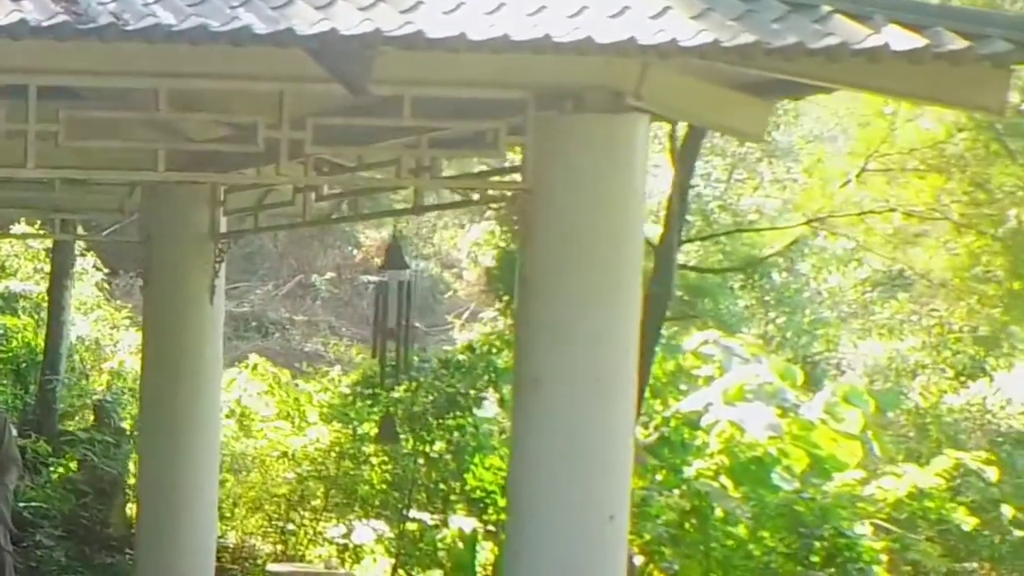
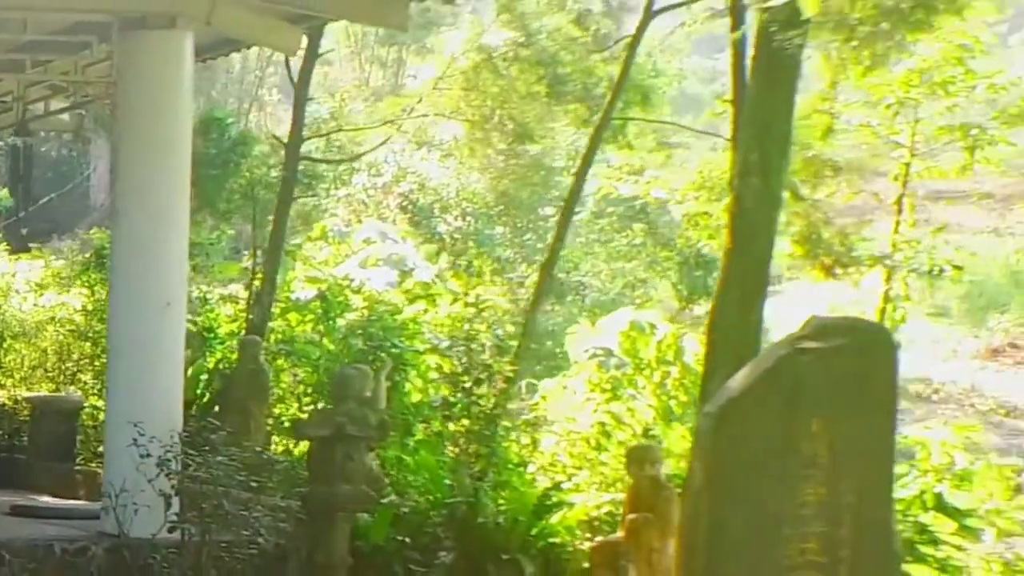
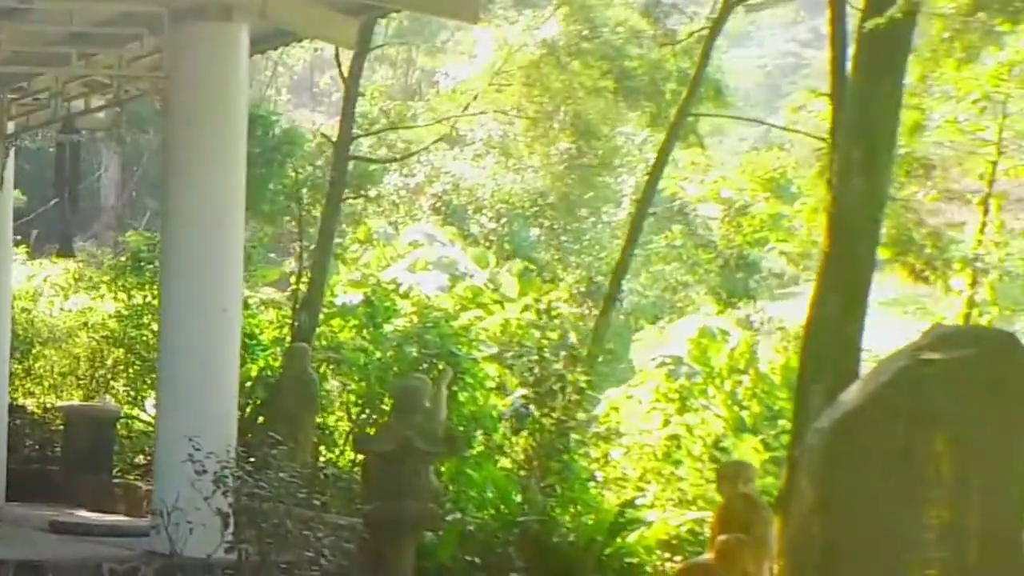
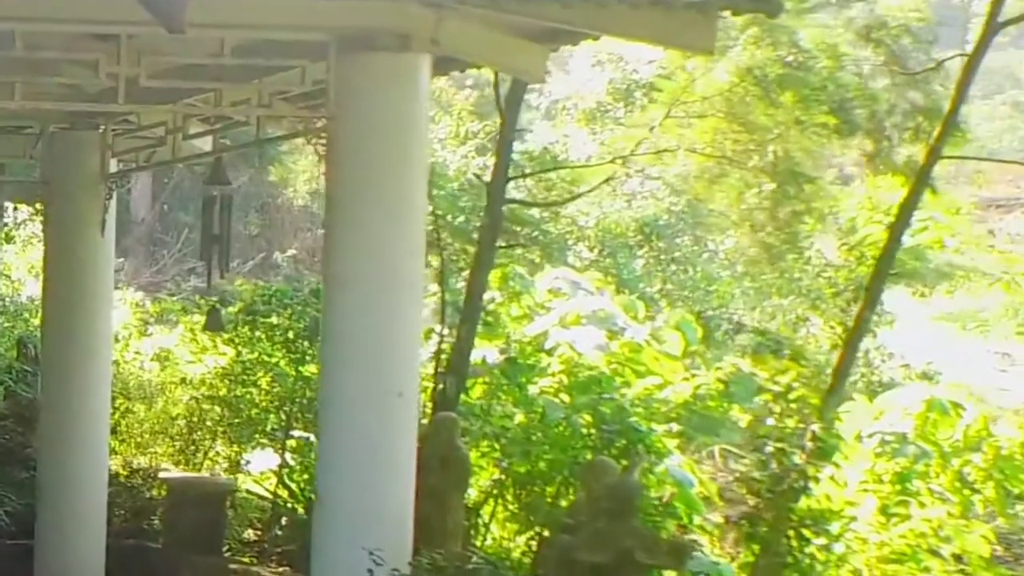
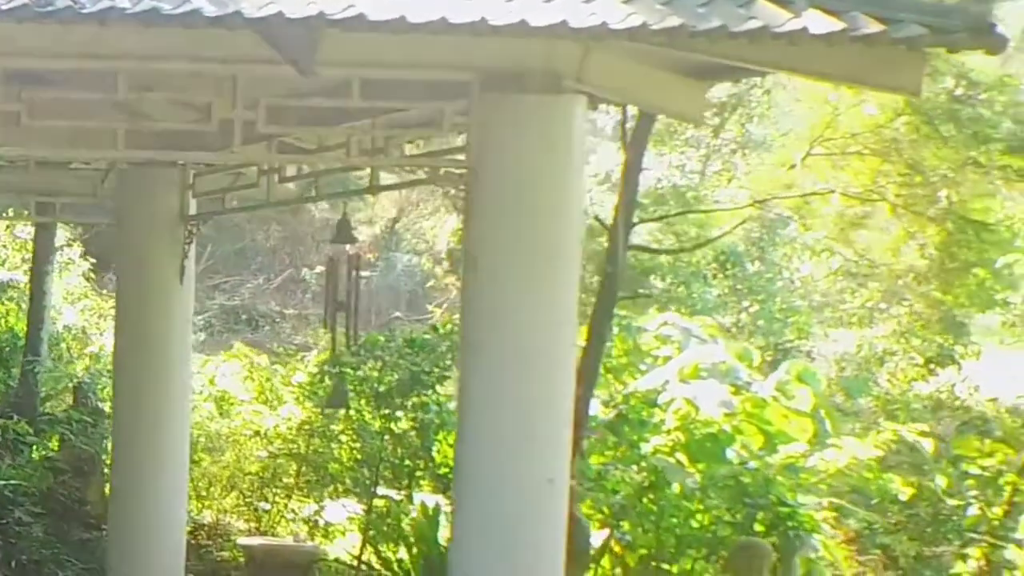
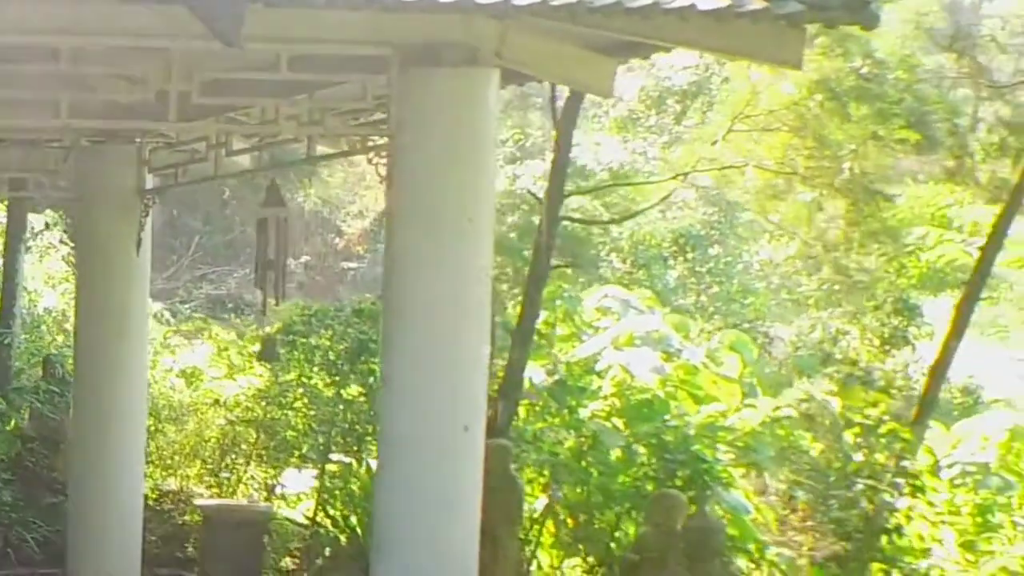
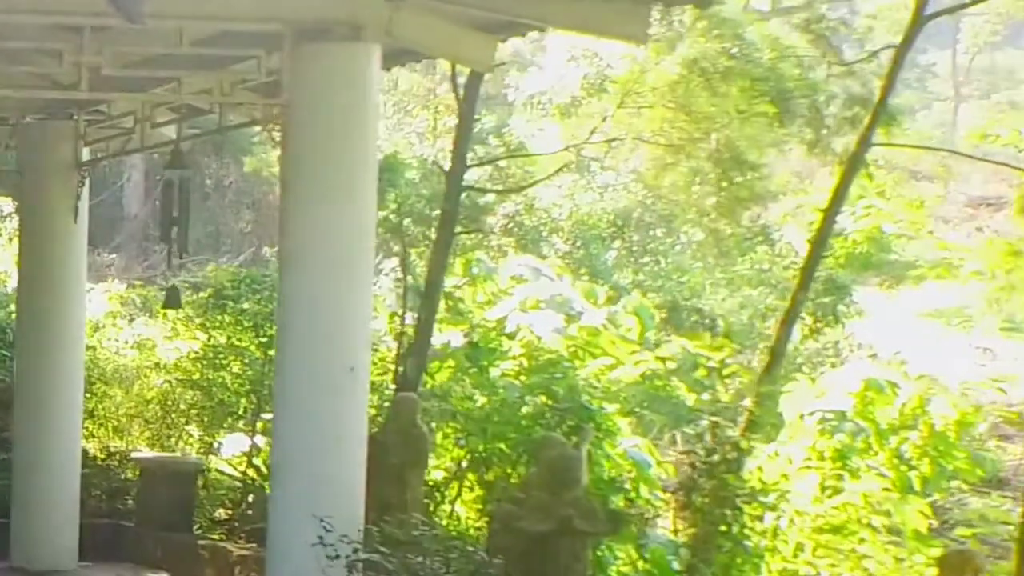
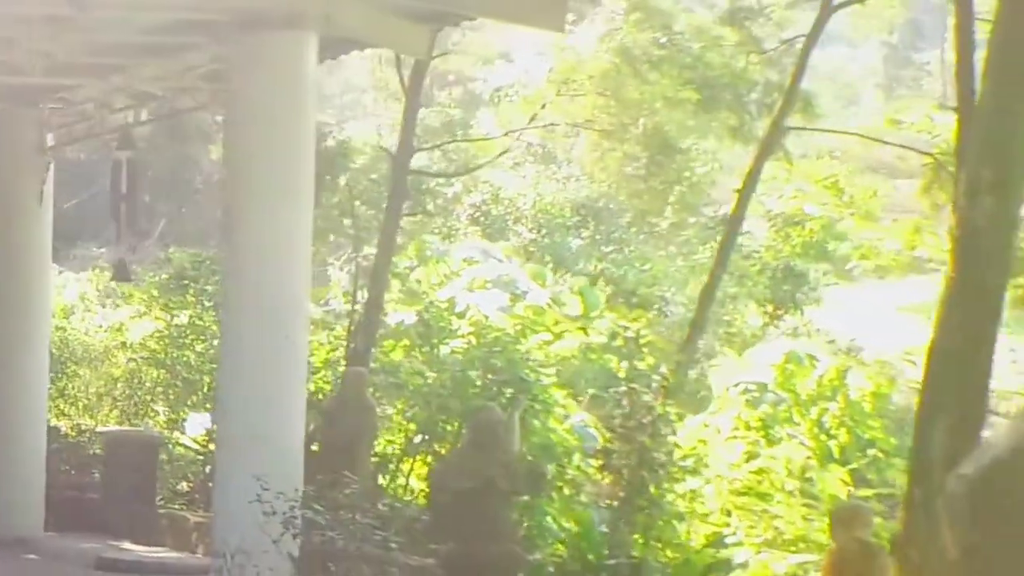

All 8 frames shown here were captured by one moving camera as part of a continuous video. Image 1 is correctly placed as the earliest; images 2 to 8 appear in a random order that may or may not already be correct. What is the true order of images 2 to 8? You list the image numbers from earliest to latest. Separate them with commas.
5, 6, 4, 7, 8, 3, 2
